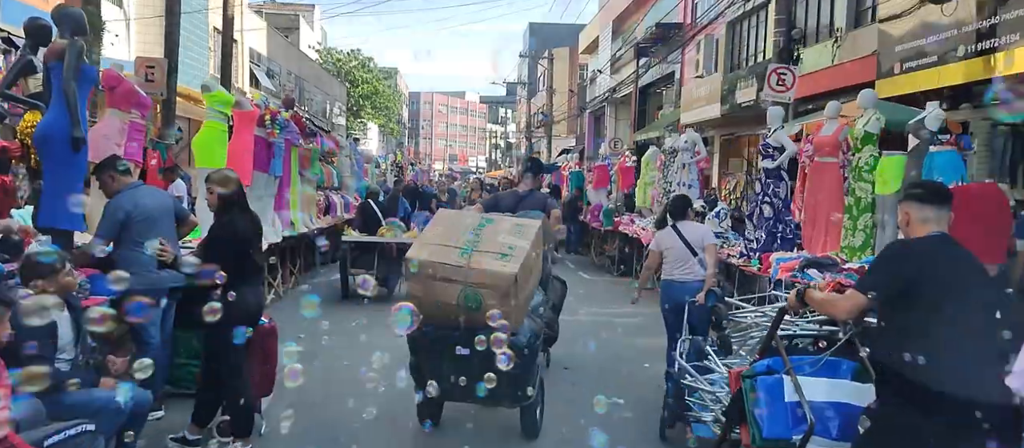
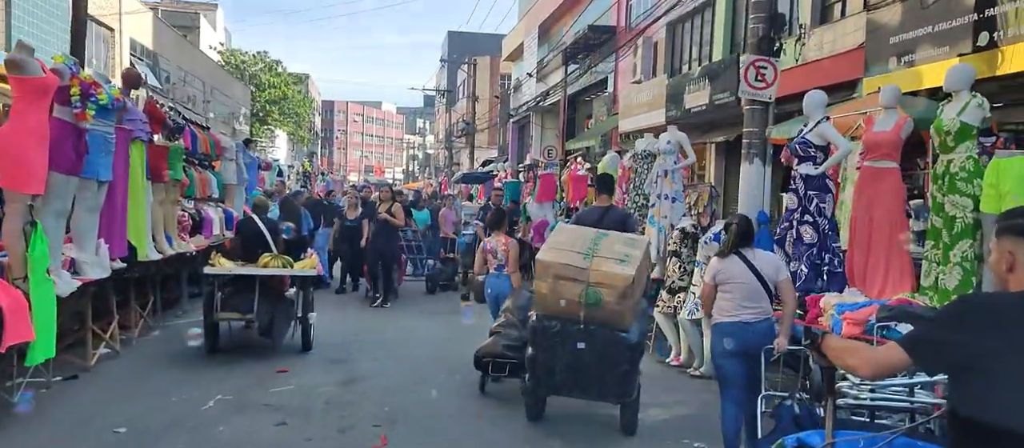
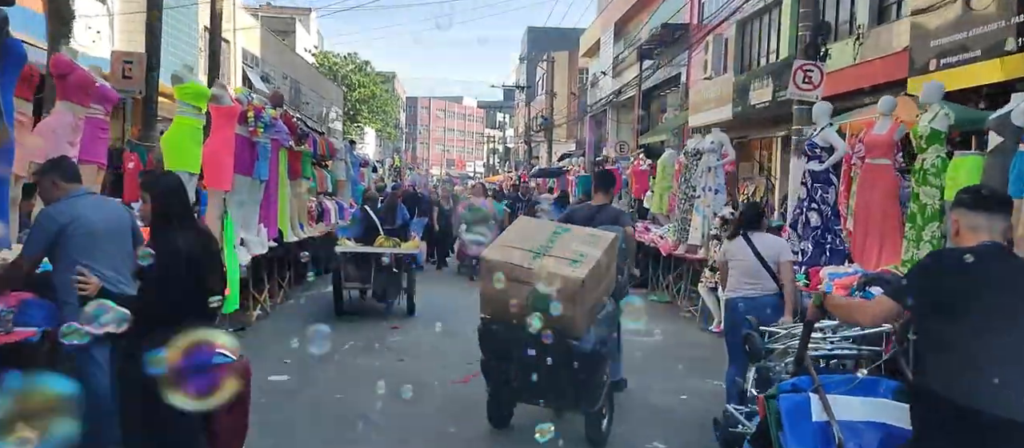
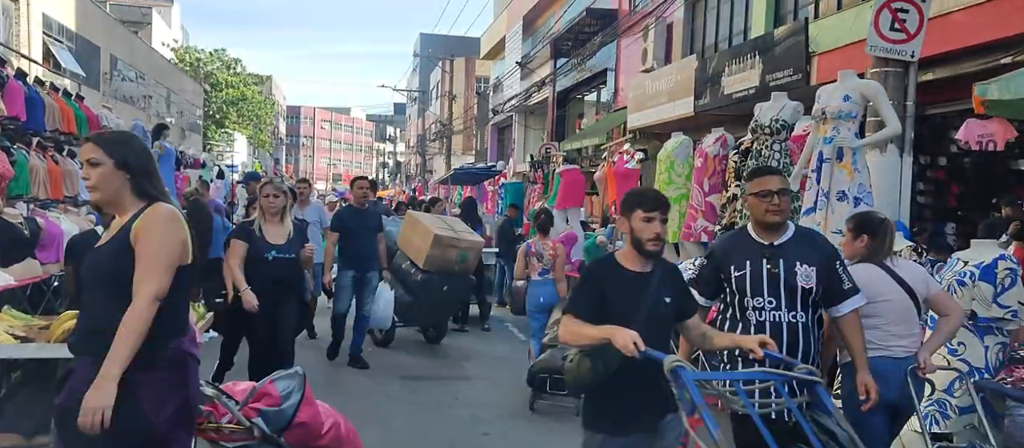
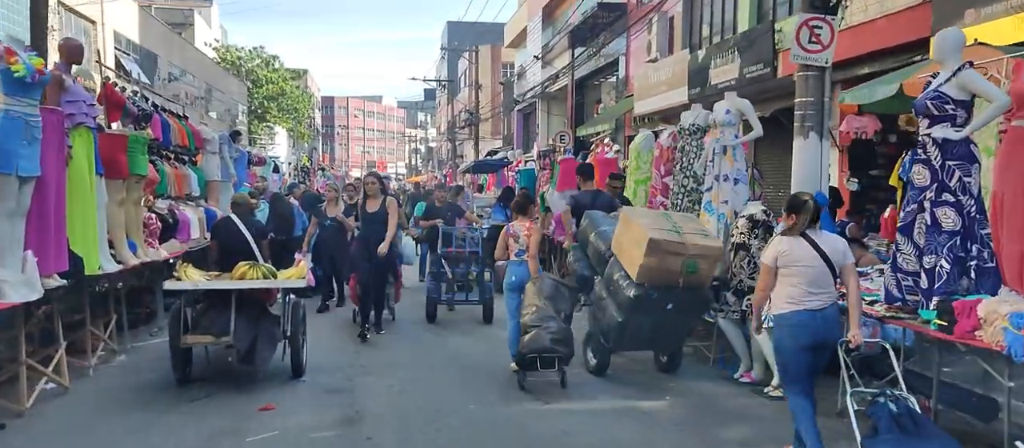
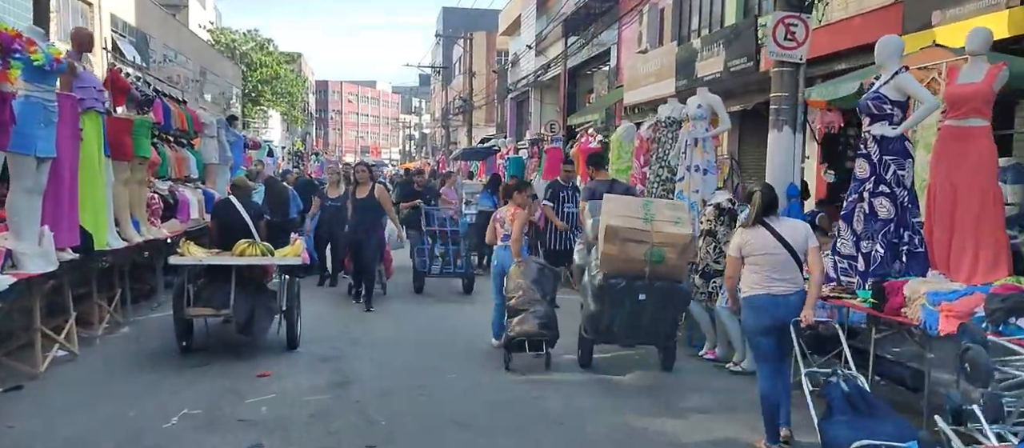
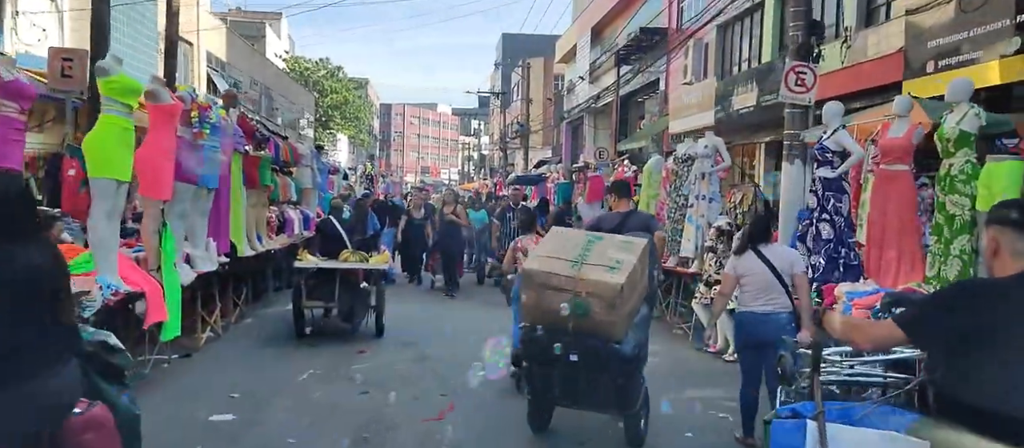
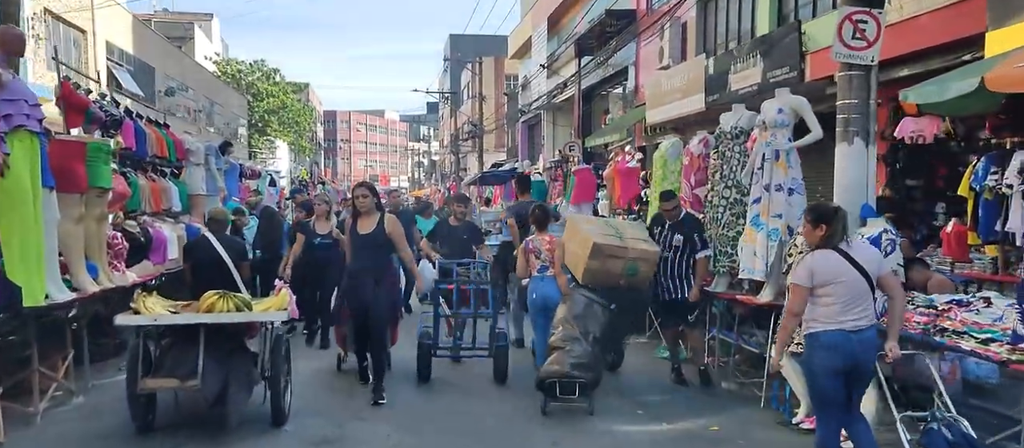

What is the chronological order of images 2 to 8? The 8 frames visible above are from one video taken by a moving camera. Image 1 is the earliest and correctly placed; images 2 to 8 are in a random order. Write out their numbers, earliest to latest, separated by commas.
3, 7, 2, 6, 5, 8, 4
